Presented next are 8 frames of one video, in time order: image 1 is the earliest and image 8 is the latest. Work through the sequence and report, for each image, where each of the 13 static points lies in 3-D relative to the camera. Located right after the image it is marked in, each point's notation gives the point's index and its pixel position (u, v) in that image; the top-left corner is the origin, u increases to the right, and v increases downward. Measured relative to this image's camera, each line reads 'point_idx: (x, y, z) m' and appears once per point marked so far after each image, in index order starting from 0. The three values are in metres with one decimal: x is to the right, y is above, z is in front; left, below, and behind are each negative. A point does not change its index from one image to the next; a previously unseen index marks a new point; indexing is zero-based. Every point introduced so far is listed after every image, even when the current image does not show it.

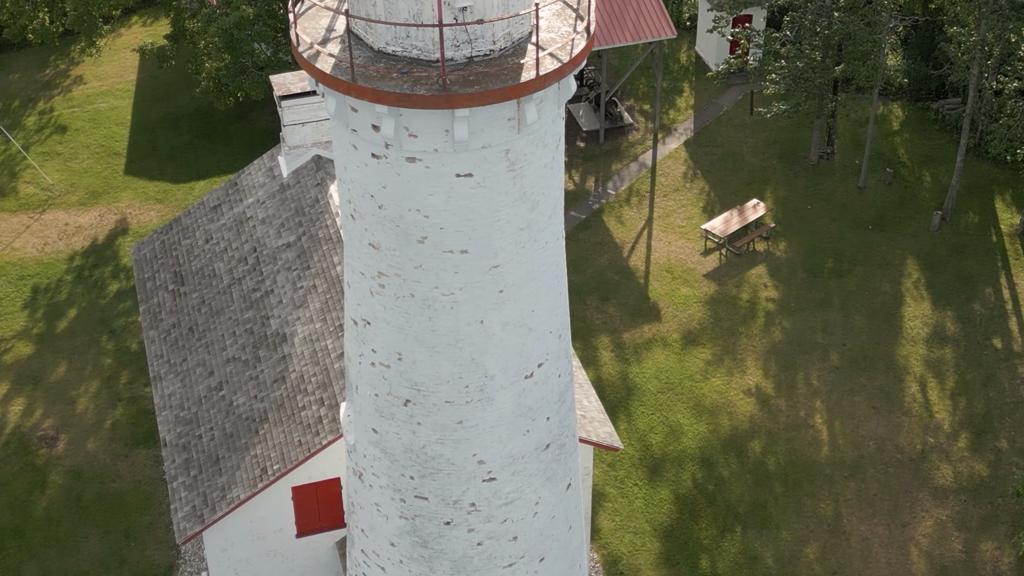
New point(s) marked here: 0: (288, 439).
0: (-5.6, -3.8, +17.9) m
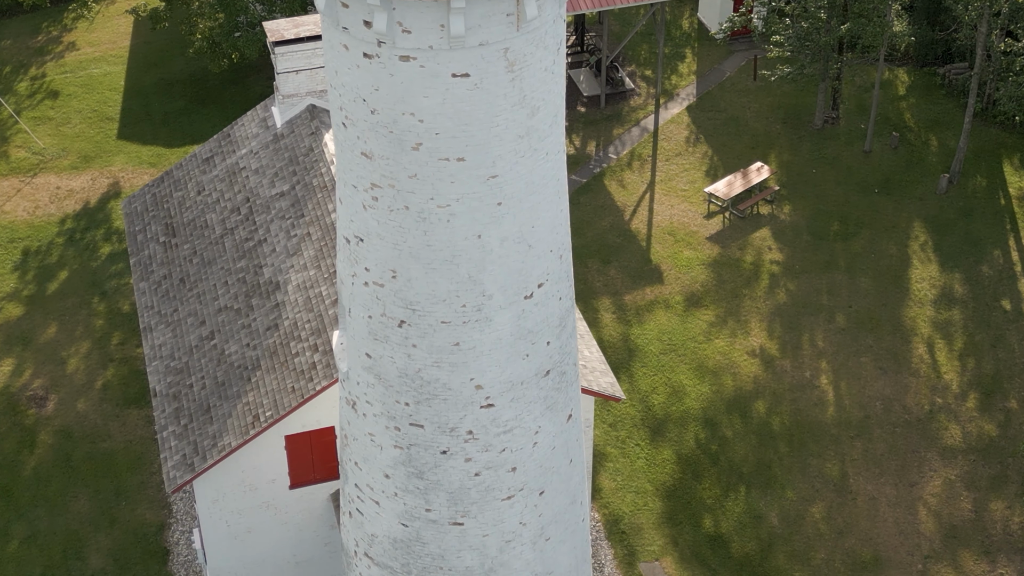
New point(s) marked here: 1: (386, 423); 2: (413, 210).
0: (-5.6, -2.4, +17.4) m
1: (-2.2, -2.4, +12.5) m
2: (-1.6, +1.2, +11.2) m
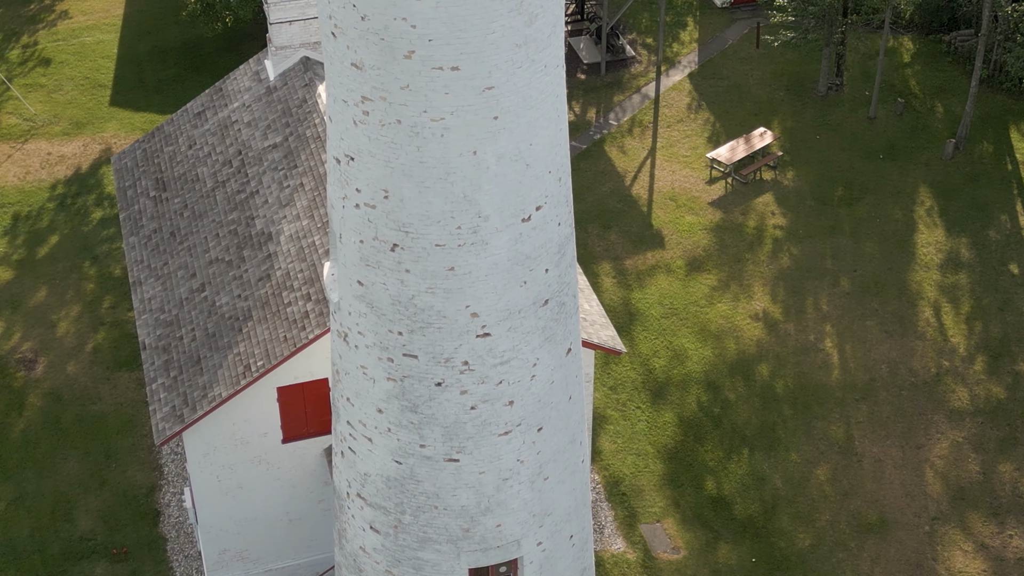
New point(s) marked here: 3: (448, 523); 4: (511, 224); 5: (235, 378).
0: (-5.7, -1.1, +16.9) m
1: (-2.2, -1.1, +12.1) m
2: (-1.6, +2.5, +10.7) m
3: (-1.1, -4.2, +12.8) m
4: (0.0, +1.0, +11.4) m
5: (-6.5, -2.1, +16.8) m
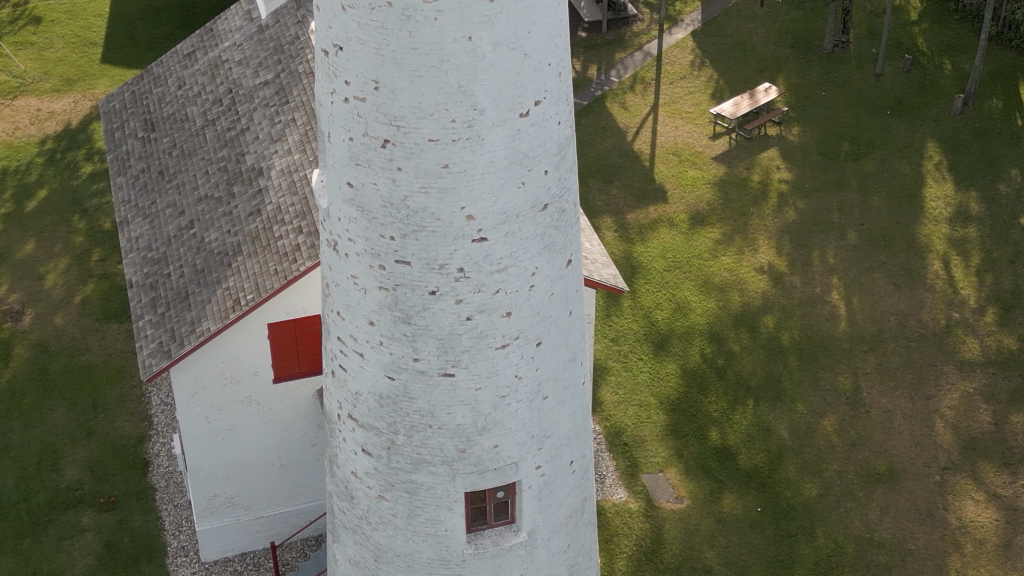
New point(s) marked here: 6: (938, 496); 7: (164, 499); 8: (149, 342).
0: (-5.7, +0.4, +16.4) m
1: (-2.3, +0.4, +11.5) m
2: (-1.6, +4.0, +10.1) m
3: (-1.2, -2.7, +12.2) m
4: (-0.1, +2.5, +10.8) m
5: (-6.5, -0.6, +16.2) m
6: (+11.5, -5.6, +19.4) m
7: (-9.5, -5.7, +19.5) m
8: (-8.4, -1.3, +16.6) m
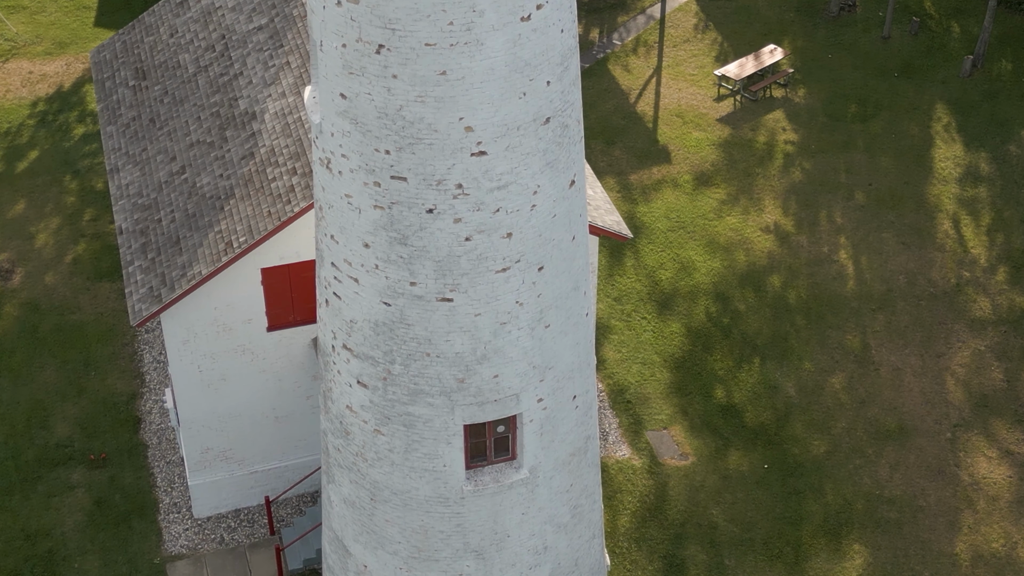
0: (-5.7, +1.7, +15.9) m
1: (-2.3, +1.7, +11.0) m
2: (-1.6, +5.2, +9.6) m
3: (-1.2, -1.4, +11.7) m
4: (0.0, +3.8, +10.3) m
5: (-6.5, +0.7, +15.7) m
6: (+11.5, -4.3, +18.9) m
7: (-9.5, -4.4, +19.0) m
8: (-8.4, 0.0, +16.1) m
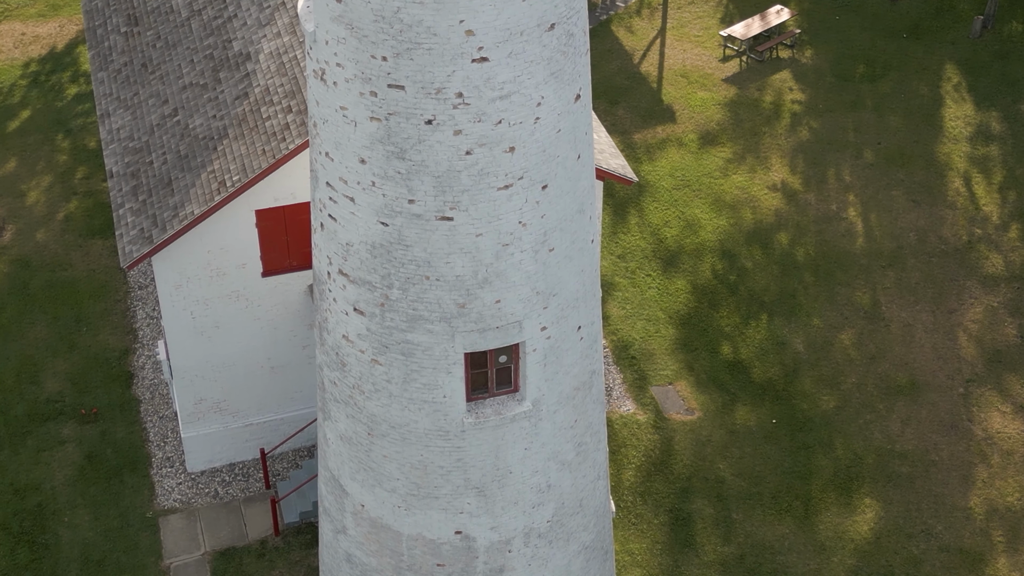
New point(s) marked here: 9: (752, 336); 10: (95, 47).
0: (-5.6, +3.0, +15.4) m
1: (-2.2, +2.9, +10.5) m
2: (-1.6, +6.5, +9.1) m
3: (-1.1, -0.1, +11.3) m
4: (0.0, +5.0, +9.8) m
5: (-6.5, +2.0, +15.2) m
6: (+11.6, -3.1, +18.5) m
7: (-9.4, -3.2, +18.6) m
8: (-8.4, +1.3, +15.6) m
9: (+6.6, -1.3, +19.8) m
10: (-11.2, +6.4, +19.2) m
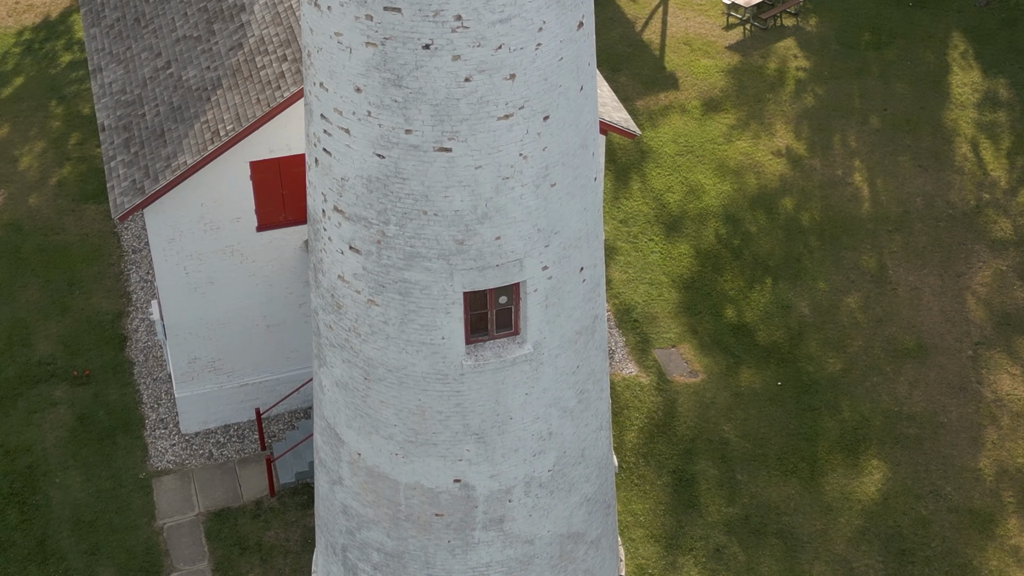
0: (-5.6, +4.0, +15.0) m
1: (-2.2, +3.9, +10.2) m
2: (-1.6, +7.5, +8.8) m
3: (-1.1, +0.8, +10.9) m
4: (0.0, +6.0, +9.4) m
5: (-6.5, +3.0, +14.9) m
6: (+11.6, -2.1, +18.1) m
7: (-9.4, -2.1, +18.2) m
8: (-8.4, +2.3, +15.3) m
9: (+6.6, -0.3, +19.4) m
10: (-11.2, +7.5, +18.9) m
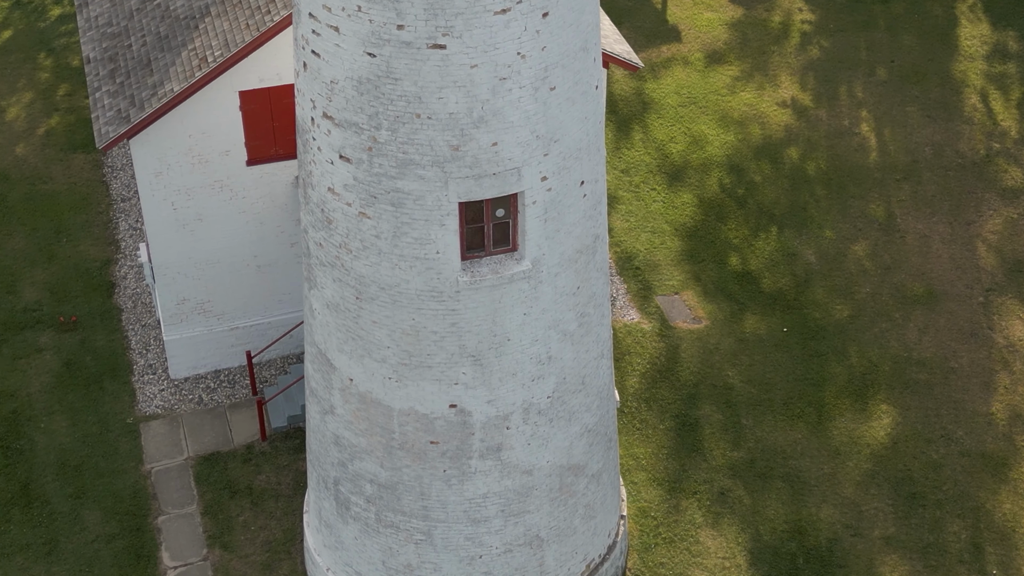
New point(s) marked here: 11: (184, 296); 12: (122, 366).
0: (-5.7, +5.3, +14.5) m
1: (-2.3, +5.3, +9.6) m
2: (-1.6, +8.8, +8.2) m
3: (-1.1, +2.2, +10.4) m
4: (0.0, +7.4, +8.9) m
5: (-6.5, +4.3, +14.4) m
6: (+11.6, -0.7, +17.6) m
7: (-9.4, -0.8, +17.7) m
8: (-8.4, +3.7, +14.8) m
9: (+6.6, +1.1, +19.0) m
10: (-11.2, +8.8, +18.3) m
11: (-7.4, -0.2, +16.2) m
12: (-9.2, -1.9, +17.0) m
